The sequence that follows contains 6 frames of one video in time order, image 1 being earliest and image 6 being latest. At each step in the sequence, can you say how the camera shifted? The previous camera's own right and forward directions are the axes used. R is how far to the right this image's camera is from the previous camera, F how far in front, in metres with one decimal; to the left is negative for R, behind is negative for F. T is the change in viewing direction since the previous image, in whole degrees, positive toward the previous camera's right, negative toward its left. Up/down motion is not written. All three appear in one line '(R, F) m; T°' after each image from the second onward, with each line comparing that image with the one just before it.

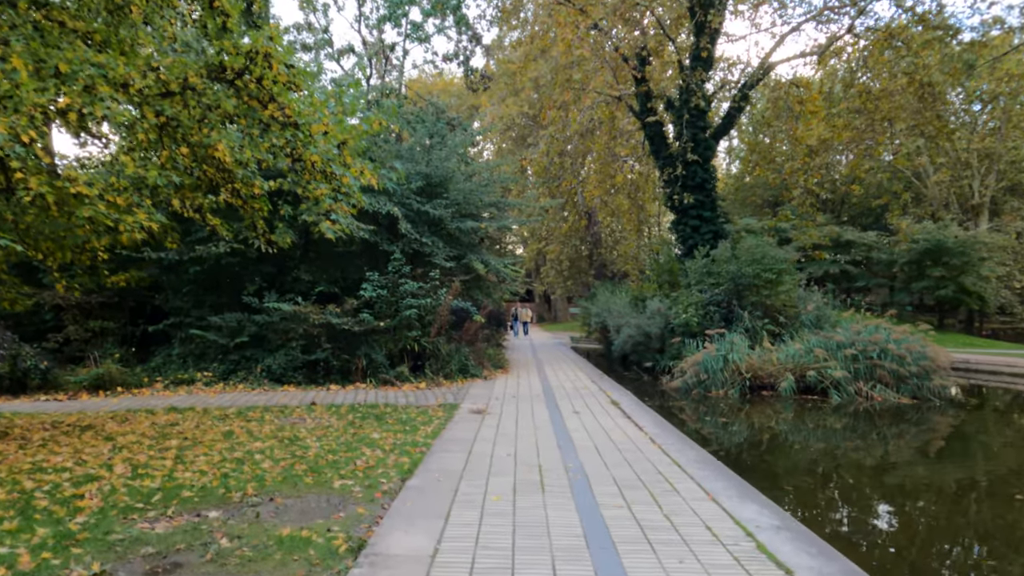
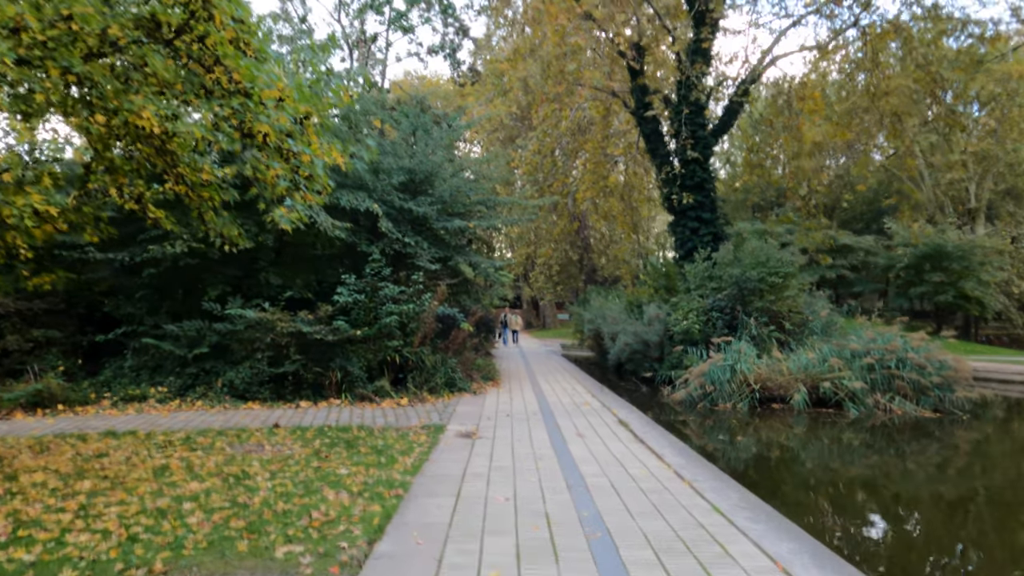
(-0.1, +1.1) m; +1°
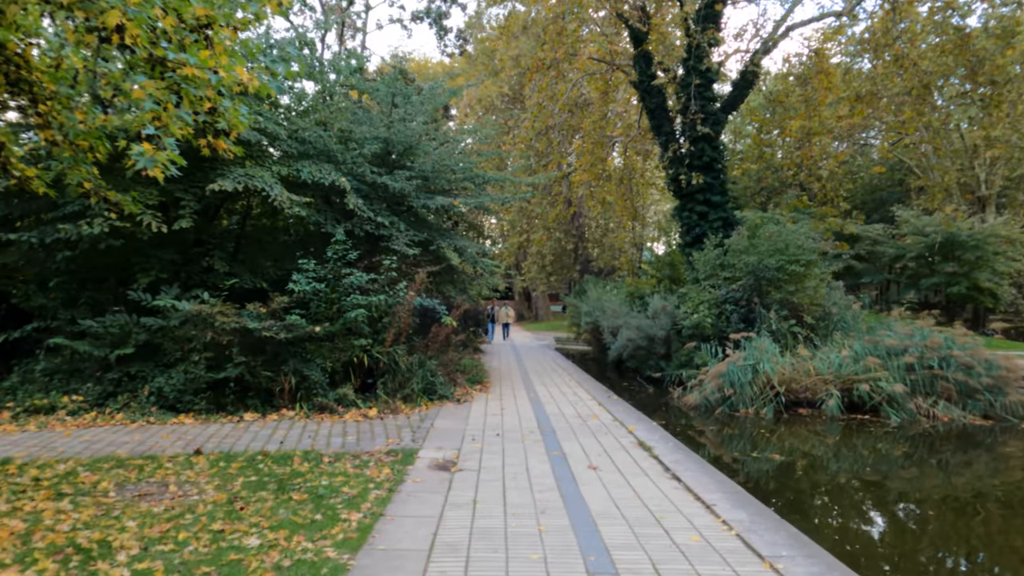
(0.0, +1.8) m; +1°
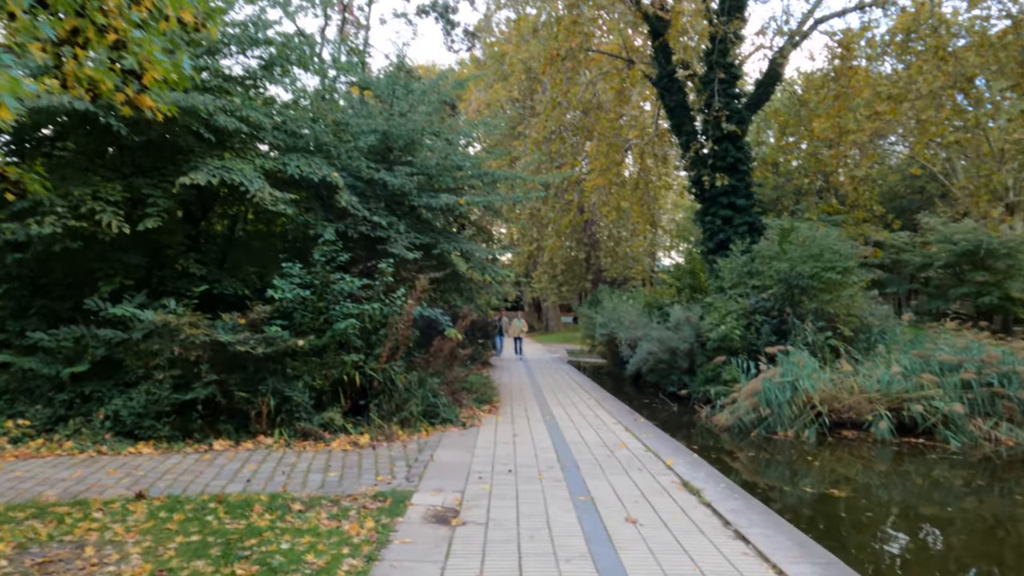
(0.0, +1.2) m; -1°
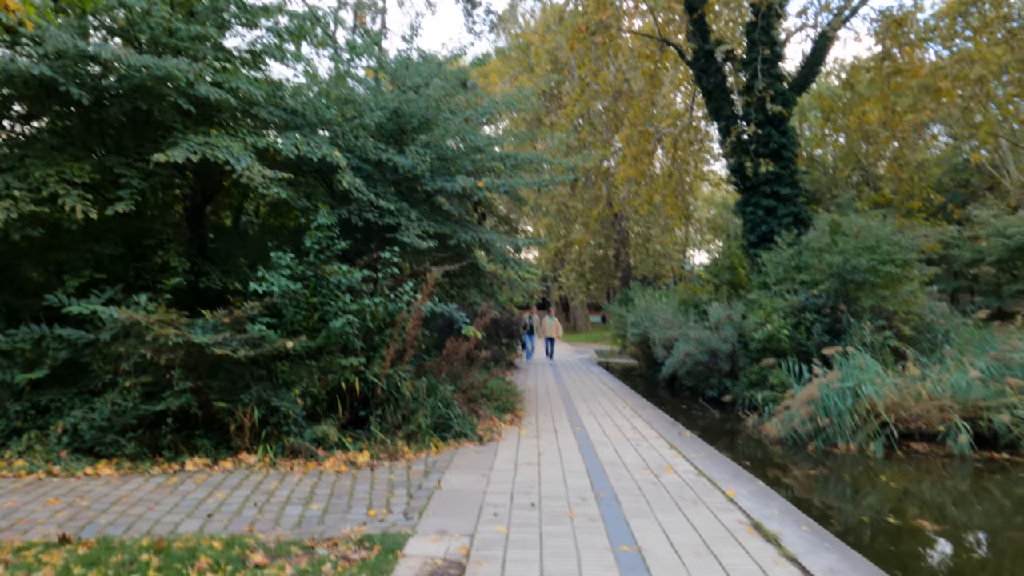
(0.0, +1.1) m; -2°
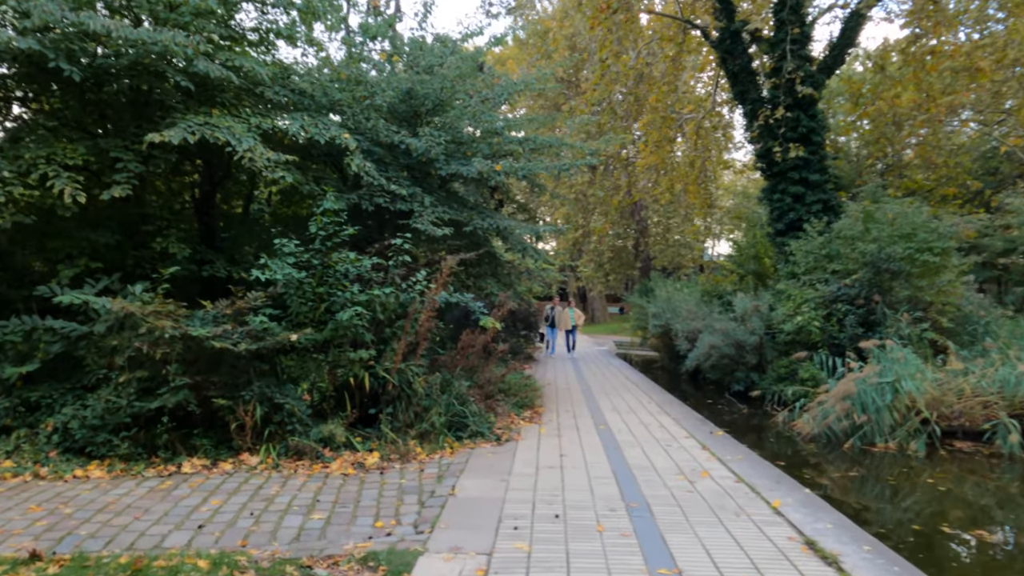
(0.0, +0.5) m; -1°
